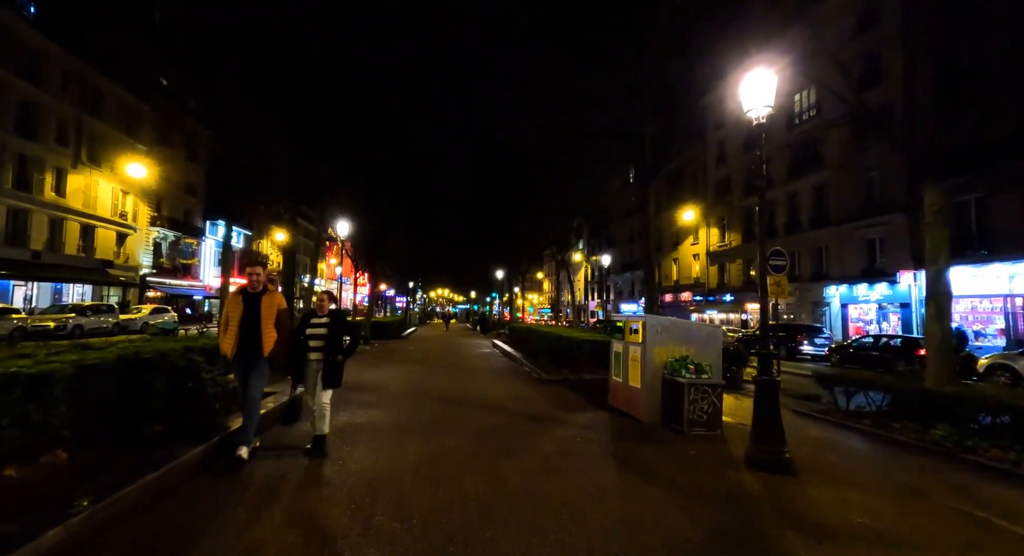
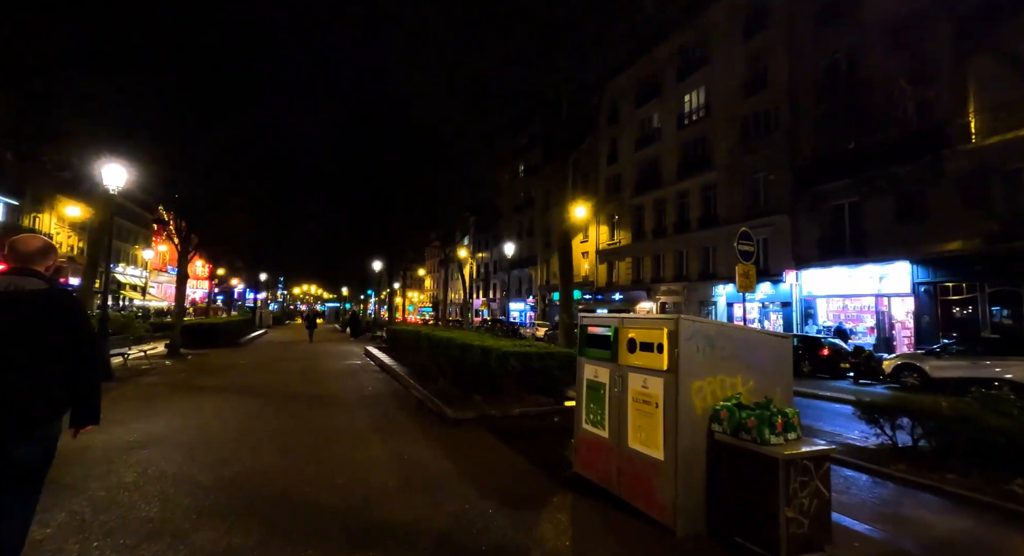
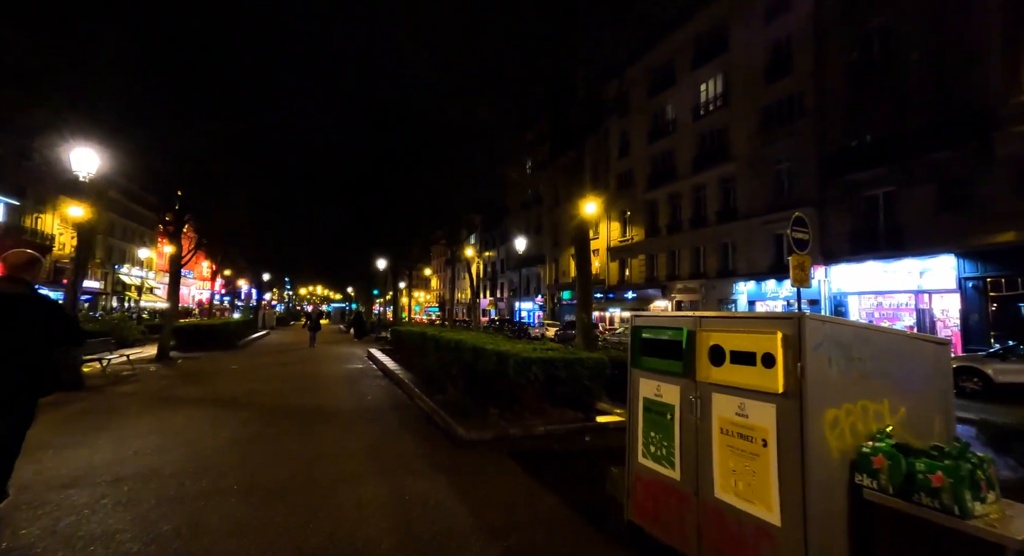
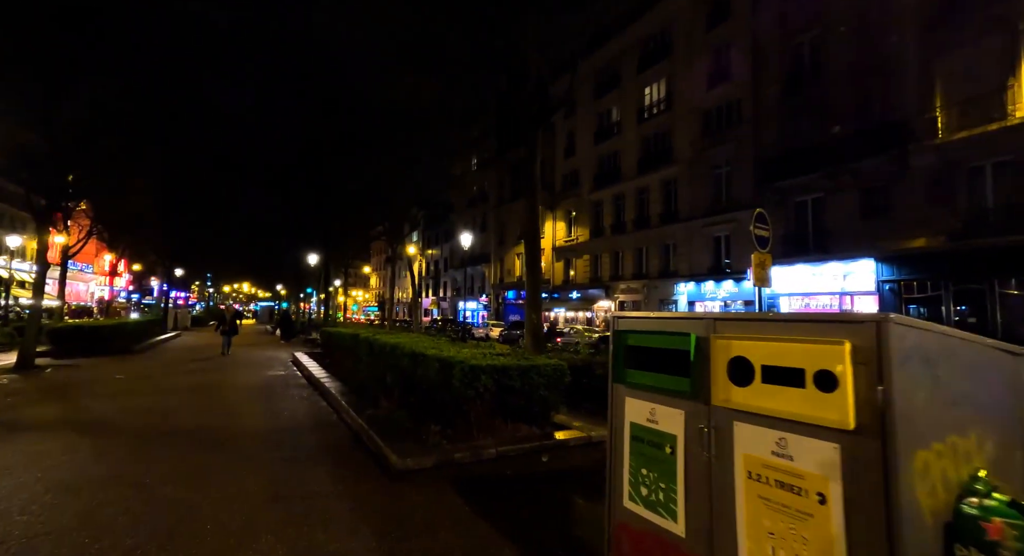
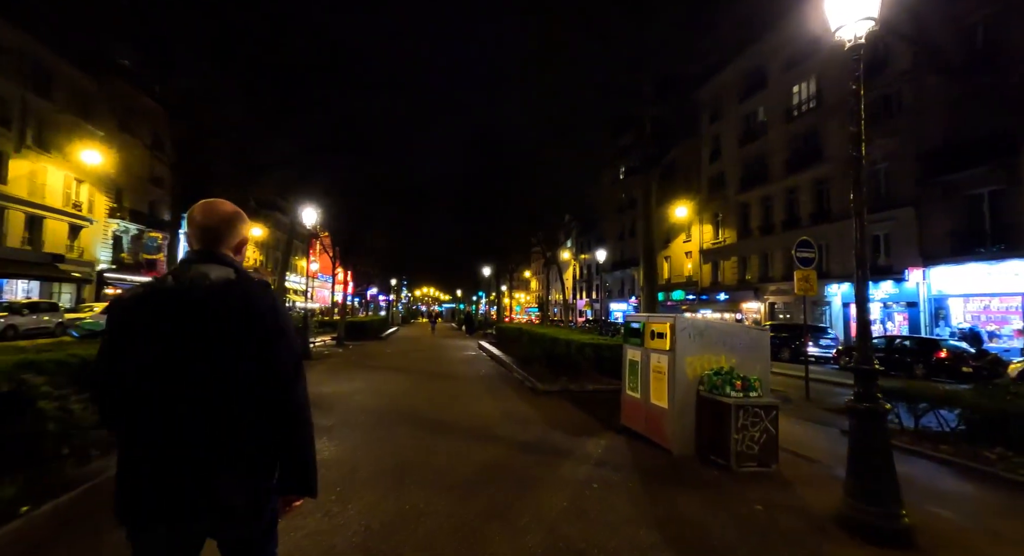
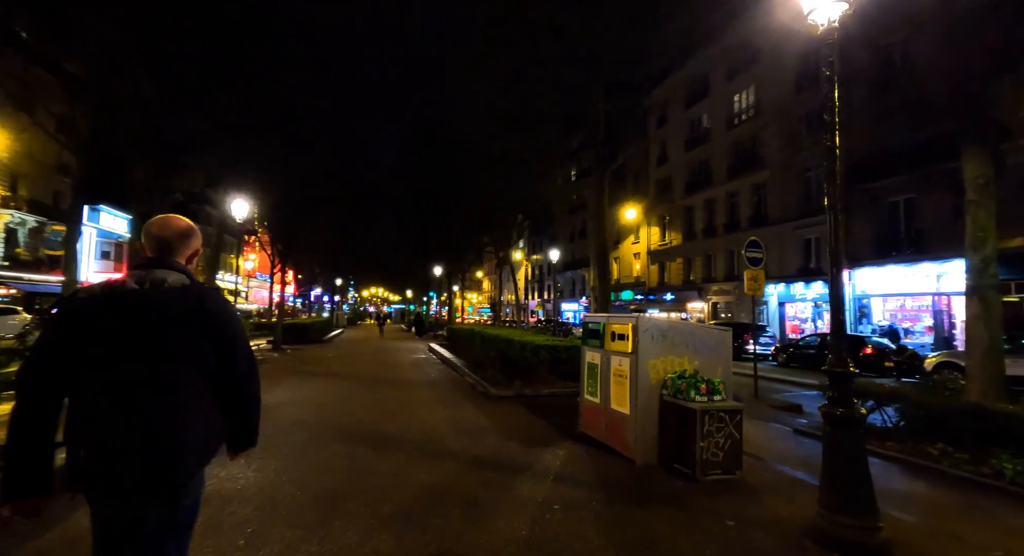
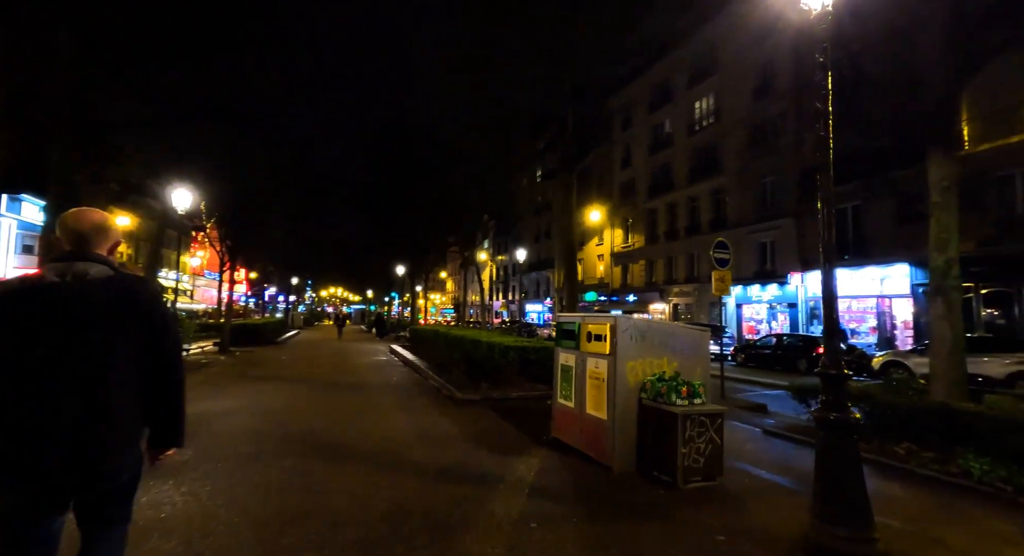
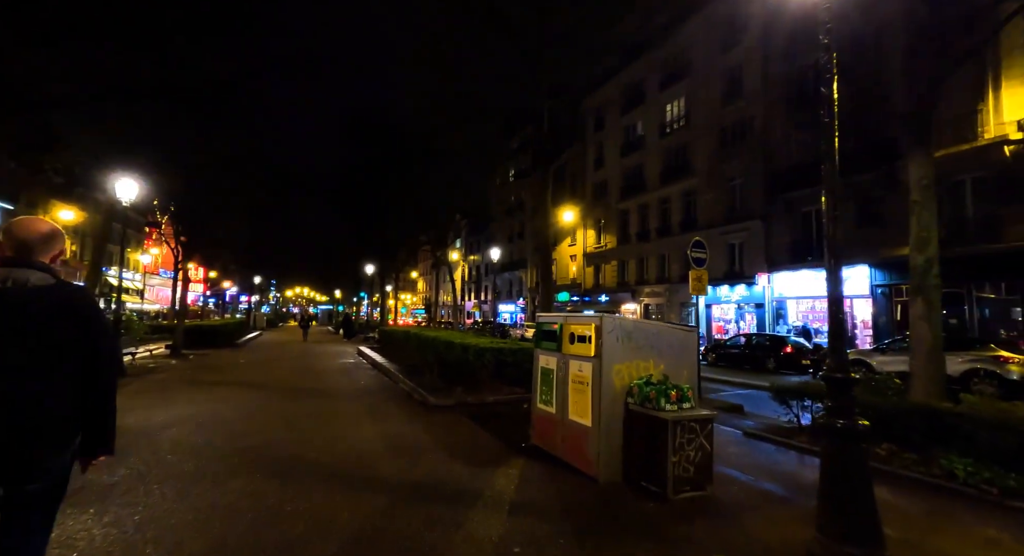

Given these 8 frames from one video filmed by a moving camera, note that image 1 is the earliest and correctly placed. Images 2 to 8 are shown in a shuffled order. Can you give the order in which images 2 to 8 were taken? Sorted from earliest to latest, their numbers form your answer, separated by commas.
5, 6, 7, 8, 2, 3, 4
